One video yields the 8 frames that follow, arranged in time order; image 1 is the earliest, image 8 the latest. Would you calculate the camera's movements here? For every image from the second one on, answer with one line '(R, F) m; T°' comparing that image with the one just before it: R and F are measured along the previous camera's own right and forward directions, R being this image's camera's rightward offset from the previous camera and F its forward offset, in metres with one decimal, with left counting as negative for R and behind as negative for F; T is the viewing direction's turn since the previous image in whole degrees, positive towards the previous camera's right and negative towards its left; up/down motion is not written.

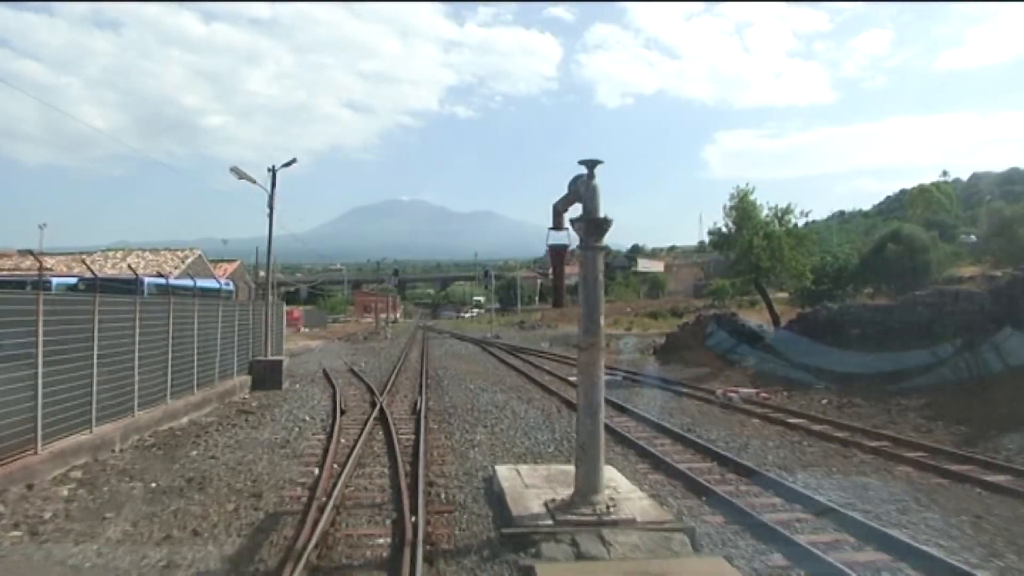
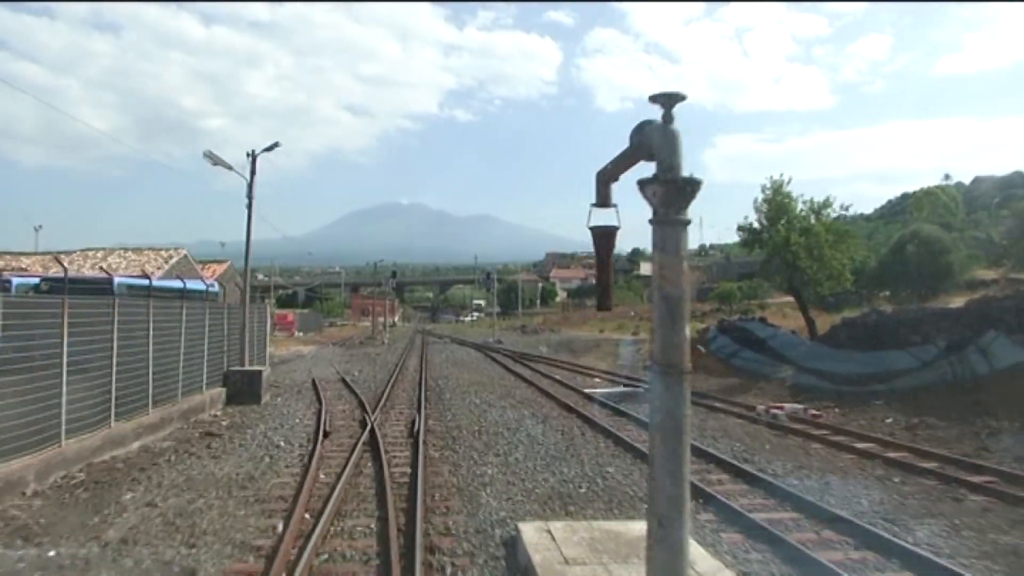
(-0.3, +2.7) m; 0°
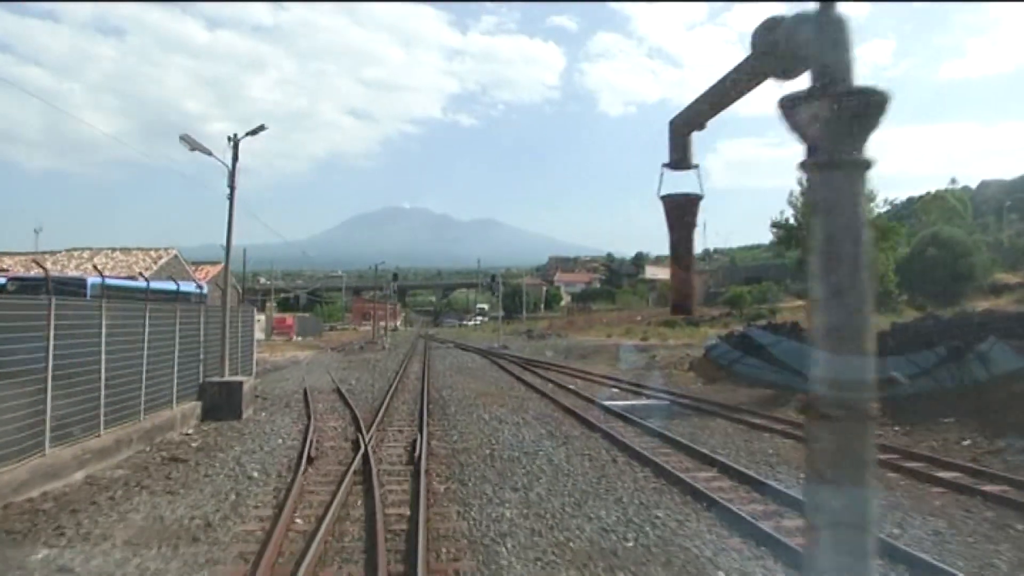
(-0.2, +2.3) m; 0°
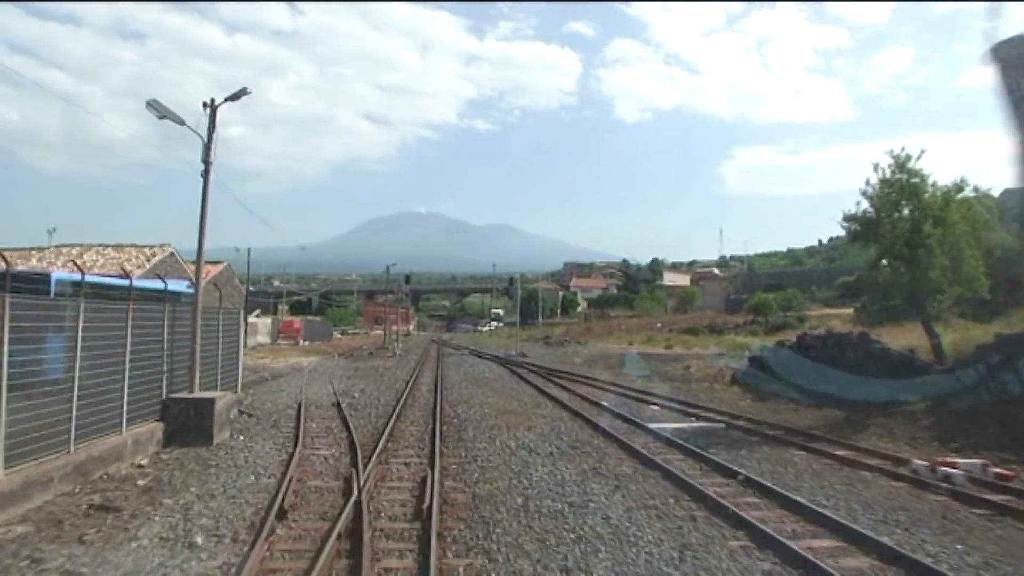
(-0.3, +3.2) m; -1°
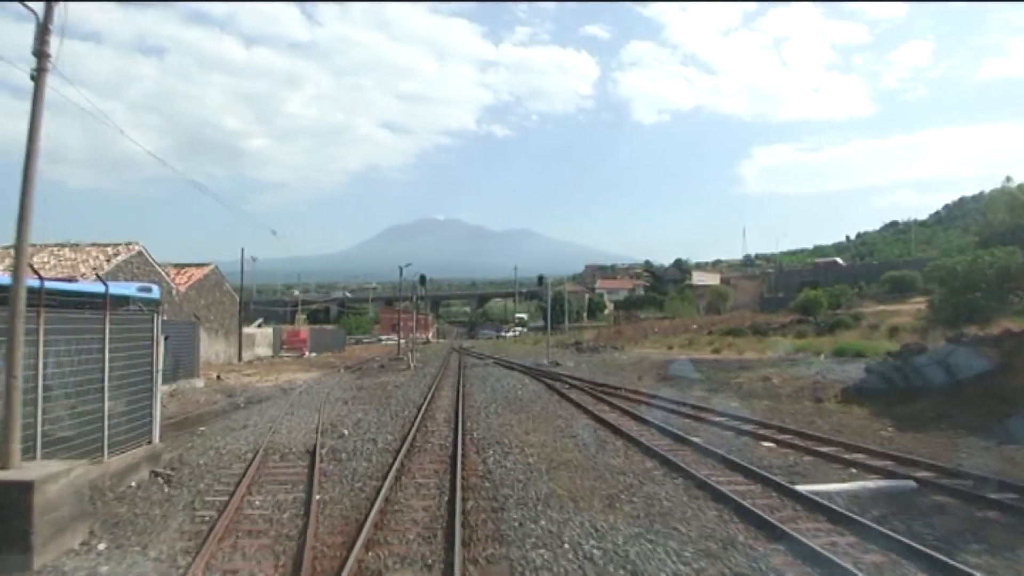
(-0.5, +6.7) m; -1°
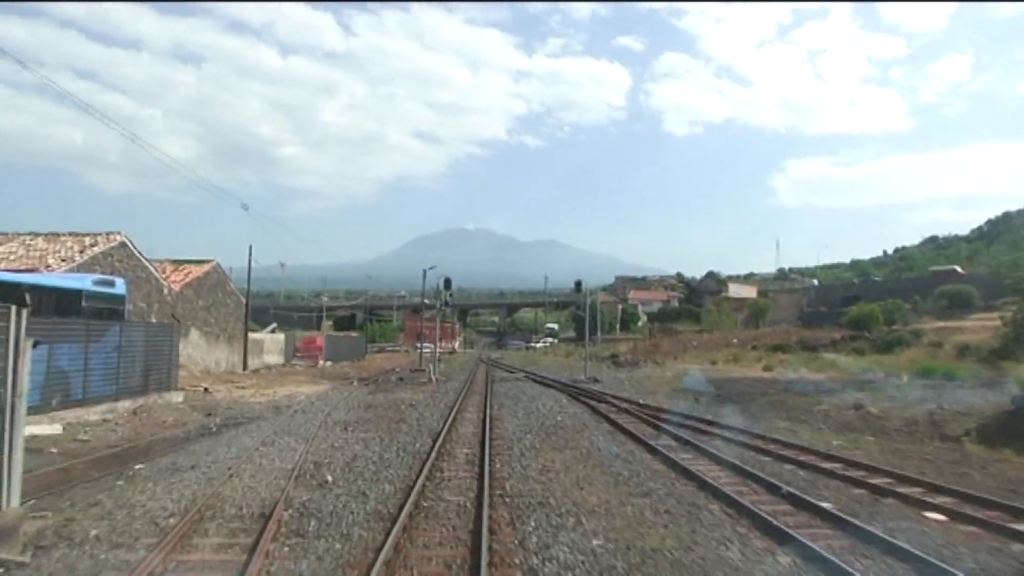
(-0.3, +4.8) m; -2°
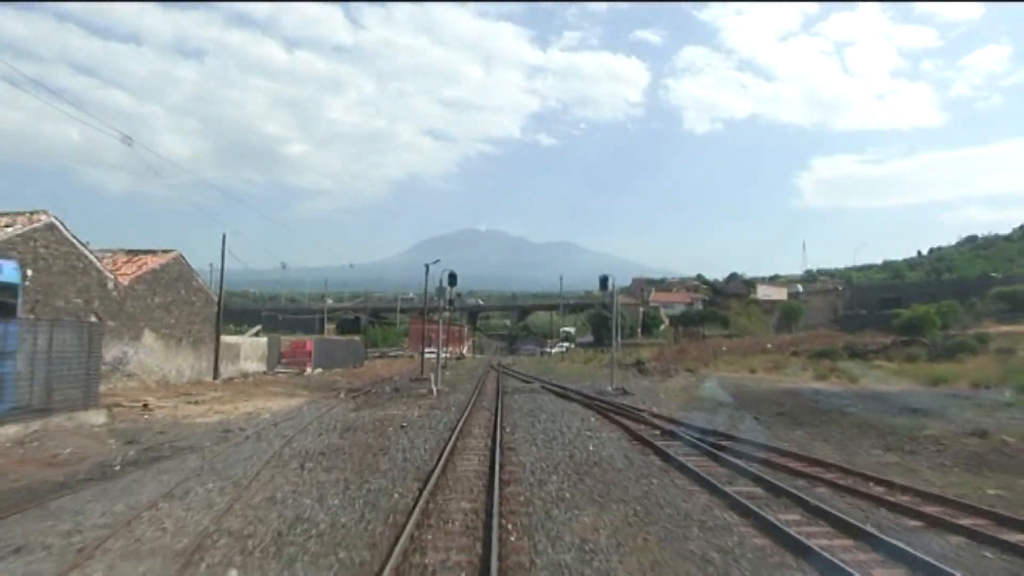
(-0.1, +5.3) m; -1°
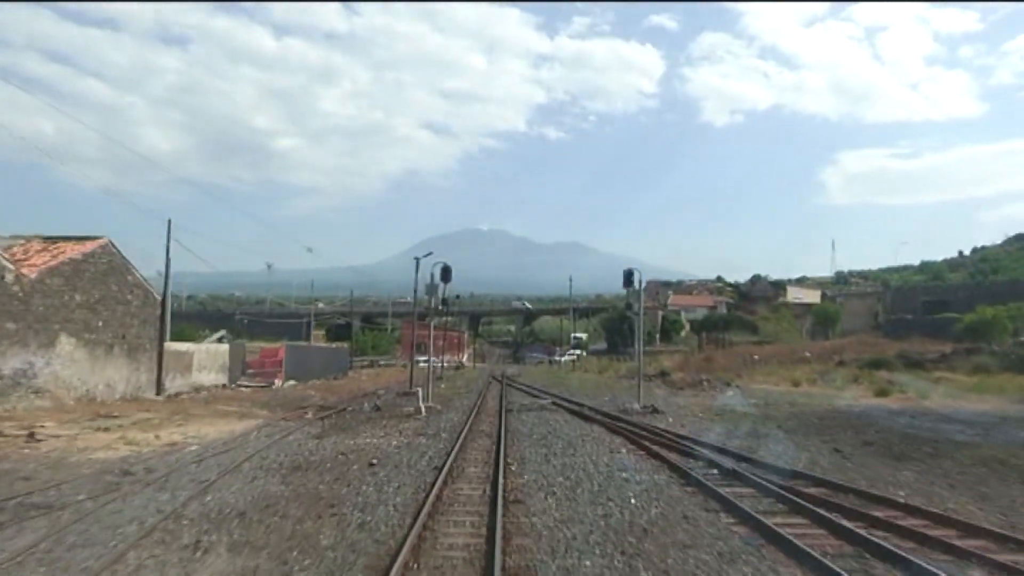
(-0.1, +5.1) m; 0°
